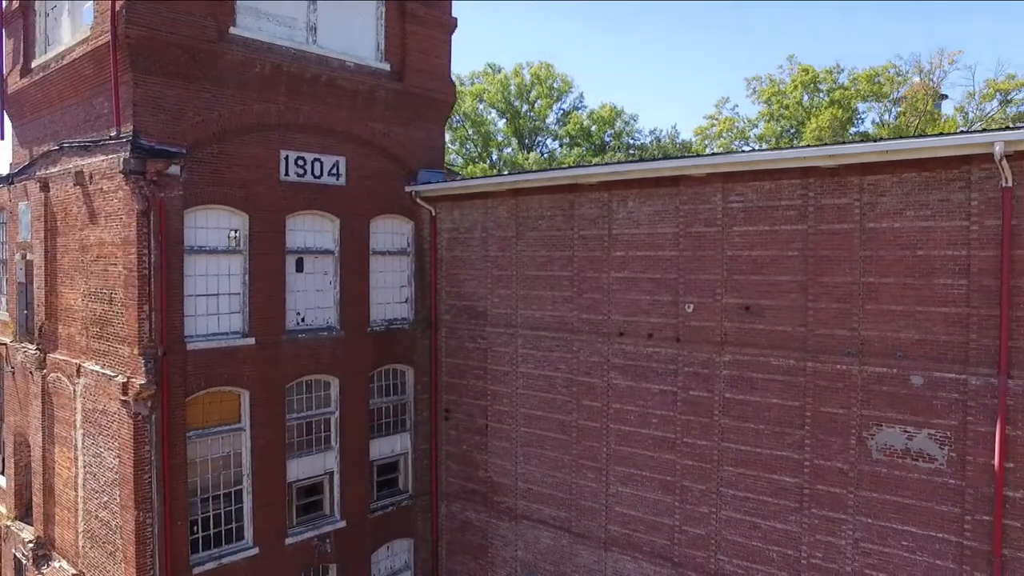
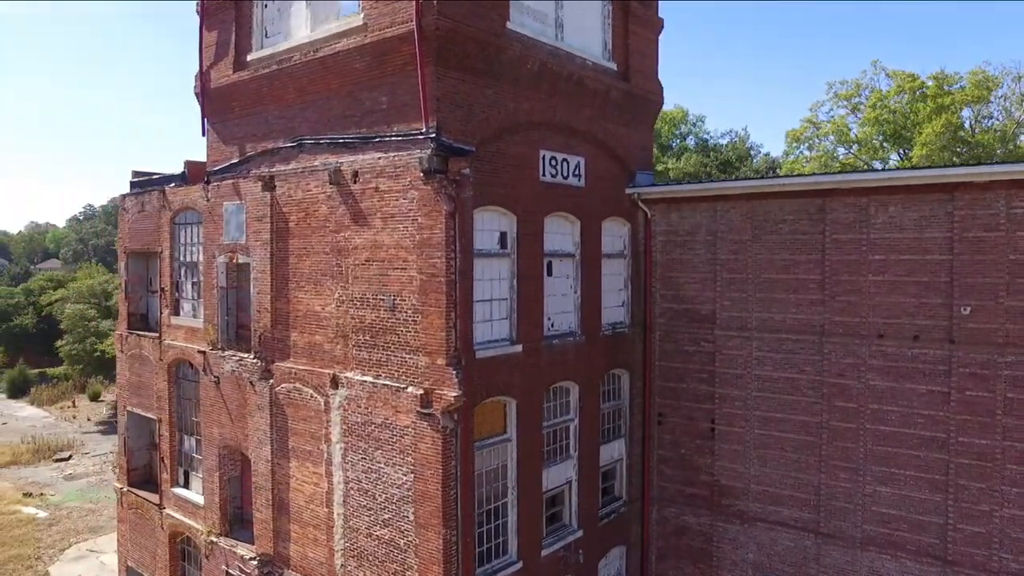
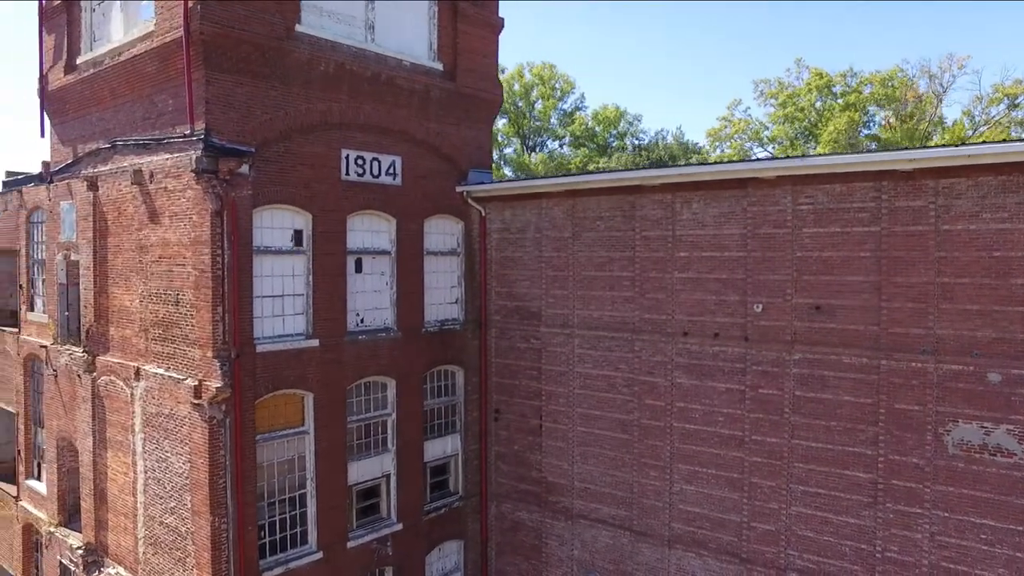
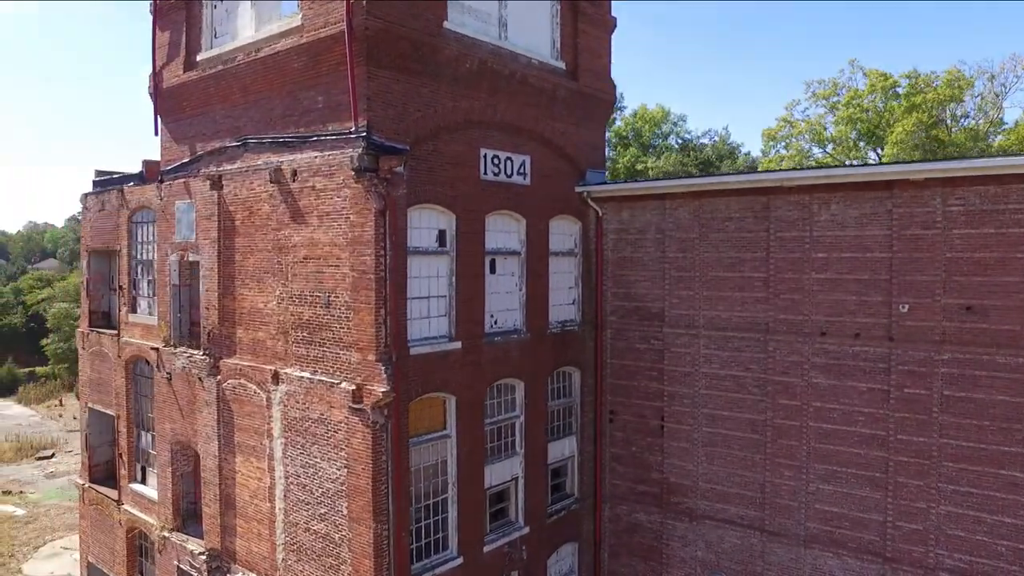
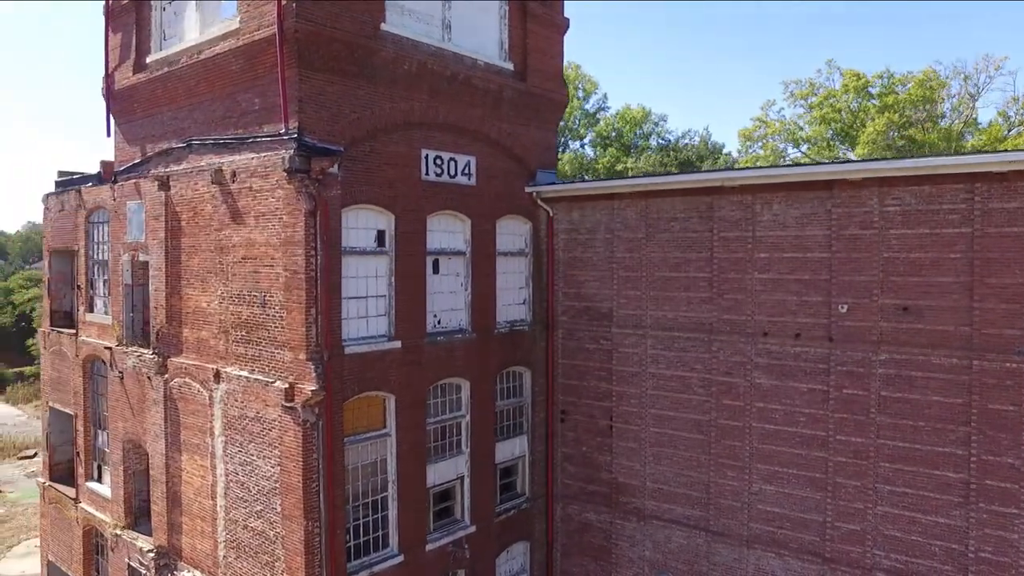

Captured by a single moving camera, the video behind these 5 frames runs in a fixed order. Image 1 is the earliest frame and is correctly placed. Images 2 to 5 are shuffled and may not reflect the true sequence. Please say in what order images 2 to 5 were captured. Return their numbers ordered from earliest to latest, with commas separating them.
3, 5, 4, 2
